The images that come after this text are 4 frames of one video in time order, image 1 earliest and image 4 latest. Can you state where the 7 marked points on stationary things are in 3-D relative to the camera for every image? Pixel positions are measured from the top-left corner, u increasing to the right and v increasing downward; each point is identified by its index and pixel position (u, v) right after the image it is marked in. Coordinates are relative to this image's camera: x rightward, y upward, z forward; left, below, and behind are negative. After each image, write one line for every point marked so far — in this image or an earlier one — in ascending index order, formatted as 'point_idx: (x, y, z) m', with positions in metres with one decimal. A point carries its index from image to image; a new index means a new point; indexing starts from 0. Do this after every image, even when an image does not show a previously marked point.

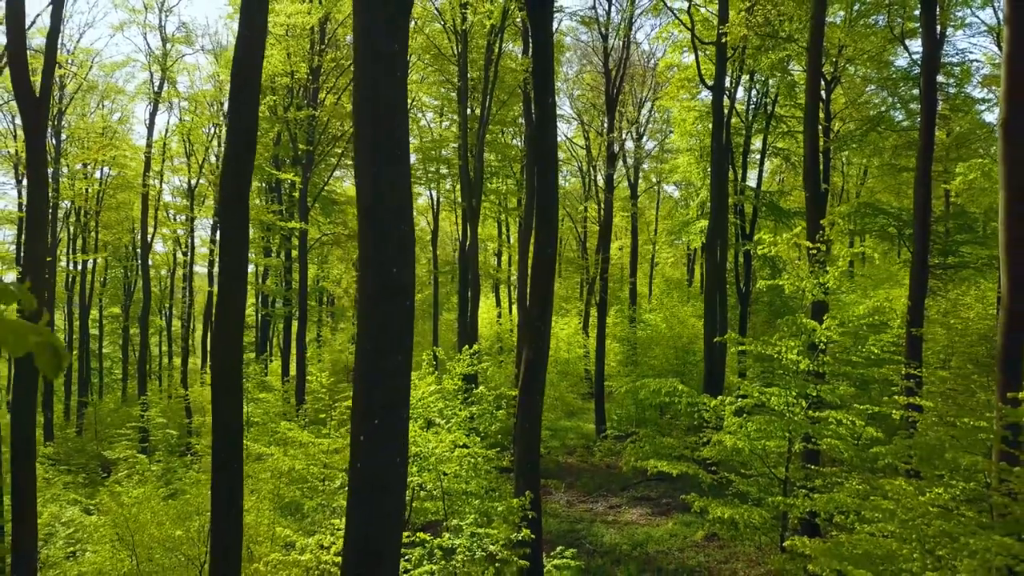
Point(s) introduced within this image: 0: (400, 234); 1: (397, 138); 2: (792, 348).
0: (-0.6, +0.3, +3.4) m
1: (-0.6, +0.9, +3.4) m
2: (+3.5, -0.7, +7.8) m
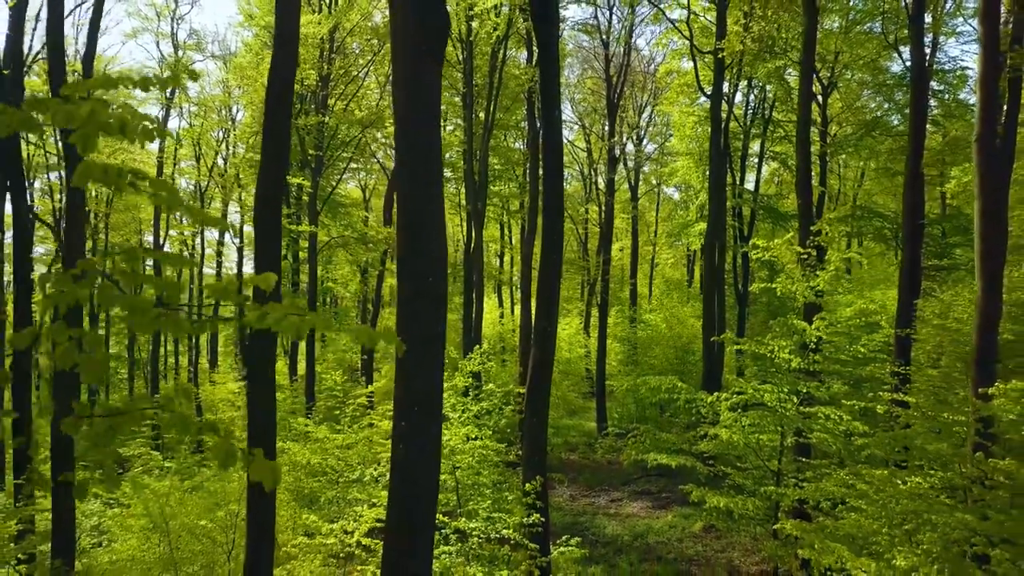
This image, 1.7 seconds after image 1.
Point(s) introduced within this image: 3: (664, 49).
0: (-0.5, +0.3, +3.9) m
1: (-0.5, +0.8, +3.9) m
2: (+3.6, -0.8, +8.2) m
3: (+4.3, +6.7, +17.5) m
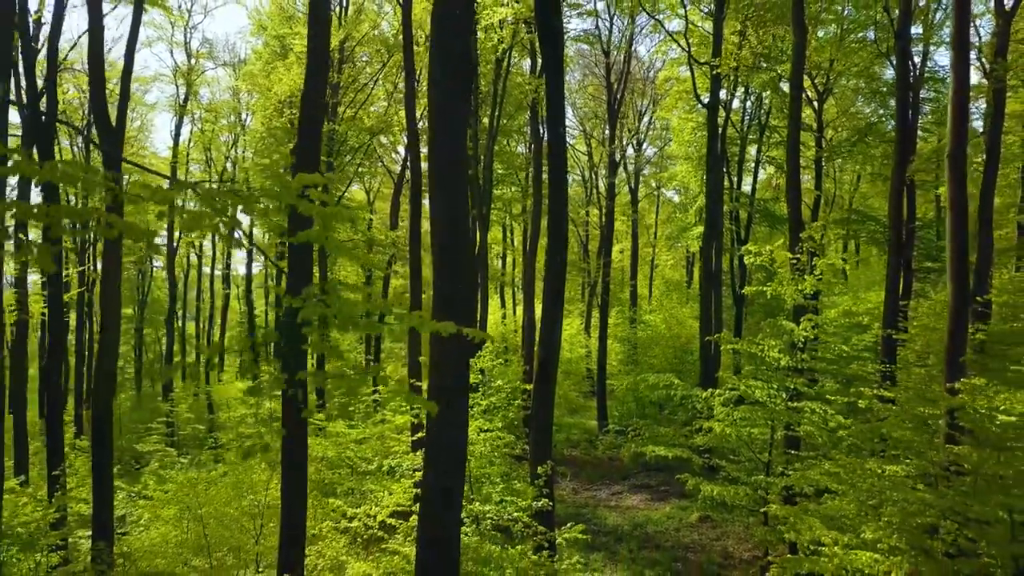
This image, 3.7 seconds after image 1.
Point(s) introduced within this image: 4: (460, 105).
0: (-0.4, +0.2, +4.4) m
1: (-0.4, +0.8, +4.4) m
2: (+3.7, -0.8, +8.7) m
3: (+4.4, +6.7, +18.0) m
4: (-0.4, +1.3, +4.3) m
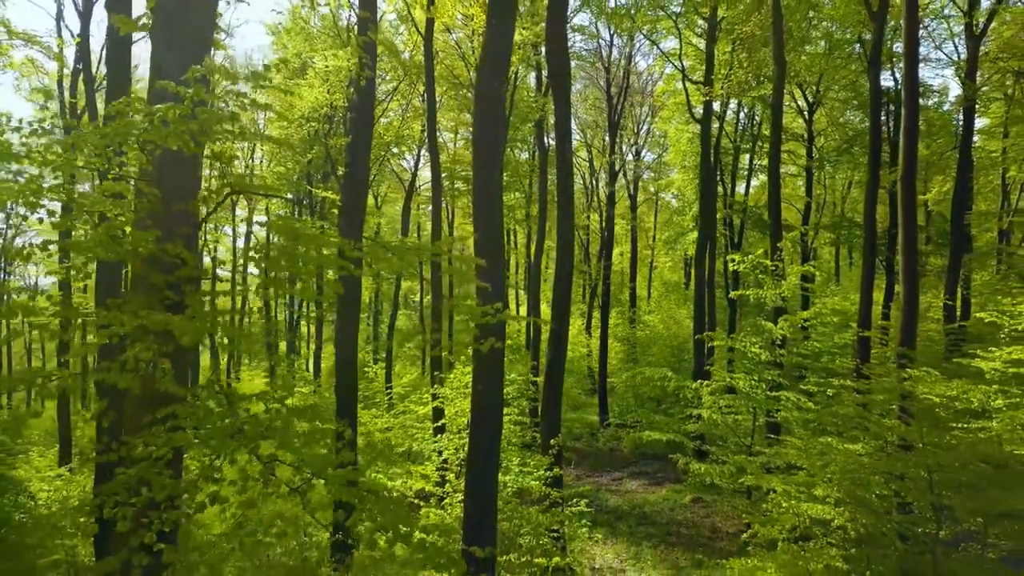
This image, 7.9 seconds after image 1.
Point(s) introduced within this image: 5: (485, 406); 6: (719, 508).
0: (-0.2, +0.2, +5.5) m
1: (-0.2, +0.7, +5.5) m
2: (+3.8, -0.9, +9.8) m
3: (+4.5, +6.6, +19.1) m
4: (-0.2, +1.2, +5.5) m
5: (-0.3, -1.1, +5.3) m
6: (+3.6, -3.9, +11.0) m
